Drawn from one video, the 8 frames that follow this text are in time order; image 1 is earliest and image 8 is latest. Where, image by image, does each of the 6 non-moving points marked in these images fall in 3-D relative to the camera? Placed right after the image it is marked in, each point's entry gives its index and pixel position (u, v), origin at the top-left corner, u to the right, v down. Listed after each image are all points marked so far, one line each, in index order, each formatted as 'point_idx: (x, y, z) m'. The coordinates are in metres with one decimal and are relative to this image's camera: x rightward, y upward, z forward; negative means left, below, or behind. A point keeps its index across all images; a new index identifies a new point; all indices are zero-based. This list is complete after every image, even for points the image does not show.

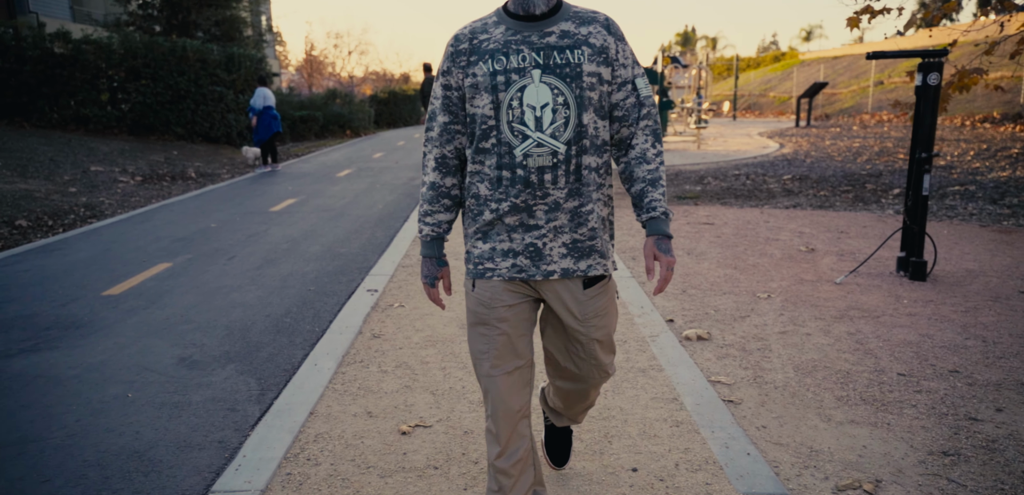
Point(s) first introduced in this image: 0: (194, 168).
0: (-6.7, +1.7, +12.4) m
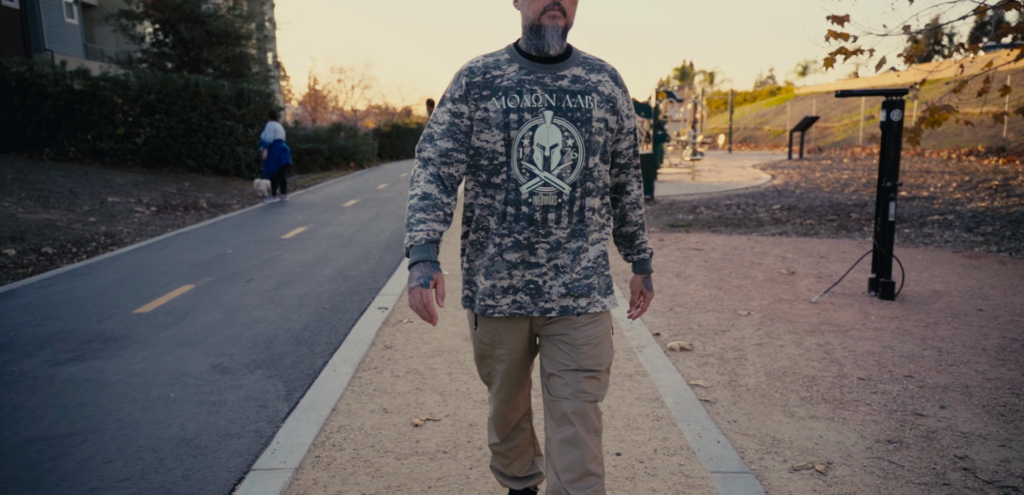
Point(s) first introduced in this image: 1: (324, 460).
0: (-6.7, +1.1, +12.9) m
1: (-0.9, -1.0, +2.8) m
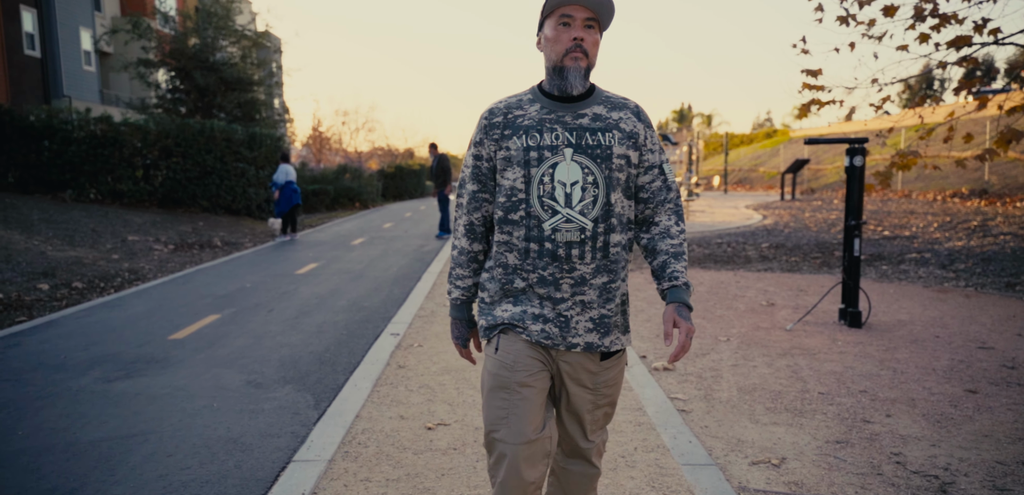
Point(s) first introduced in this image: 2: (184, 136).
0: (-6.7, +0.2, +13.5) m
1: (-0.9, -1.1, +3.2) m
2: (-9.2, +3.1, +16.6) m
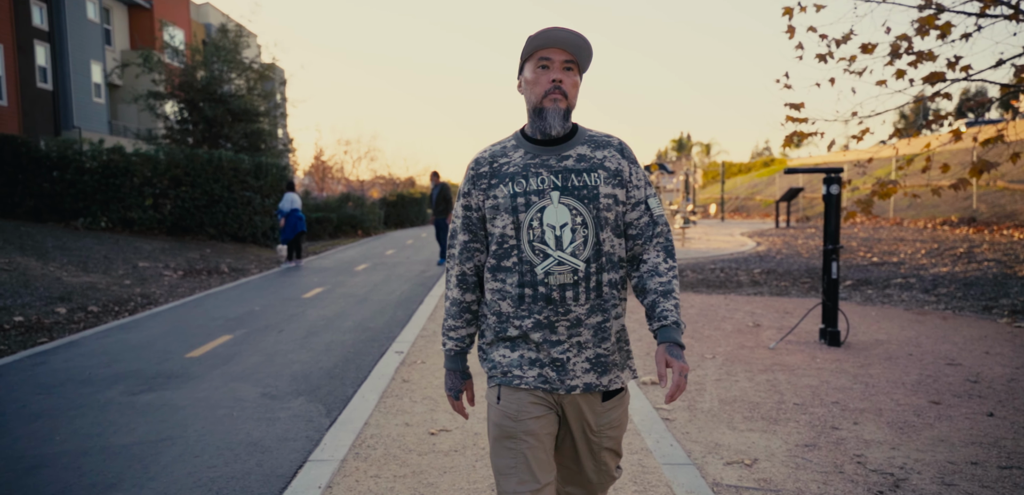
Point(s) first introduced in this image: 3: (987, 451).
0: (-6.7, -0.4, +13.9) m
1: (-0.9, -1.2, +3.5) m
2: (-9.2, +2.3, +17.1) m
3: (+3.0, -1.3, +3.7) m
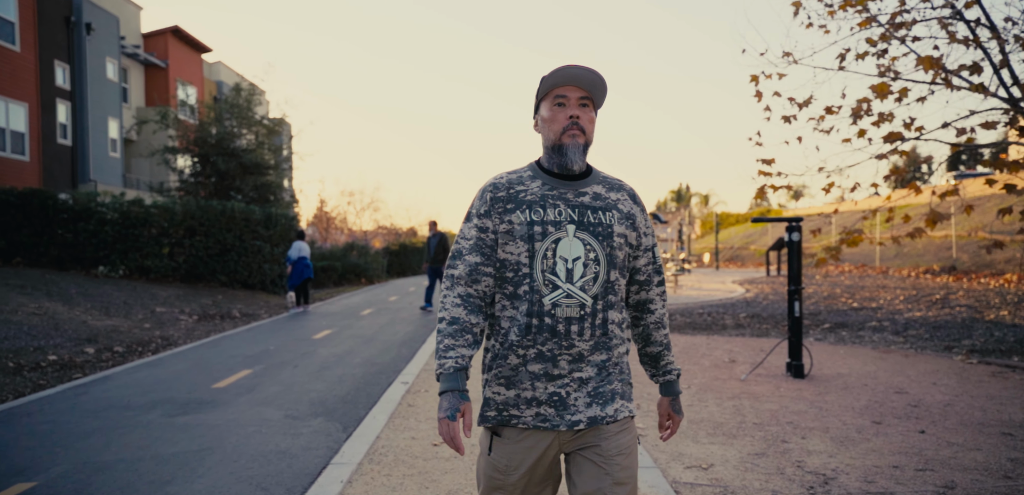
0: (-6.8, -1.5, +14.6) m
1: (-1.0, -1.5, +4.2) m
2: (-9.3, +0.9, +18.0) m
3: (+2.9, -1.5, +4.3) m
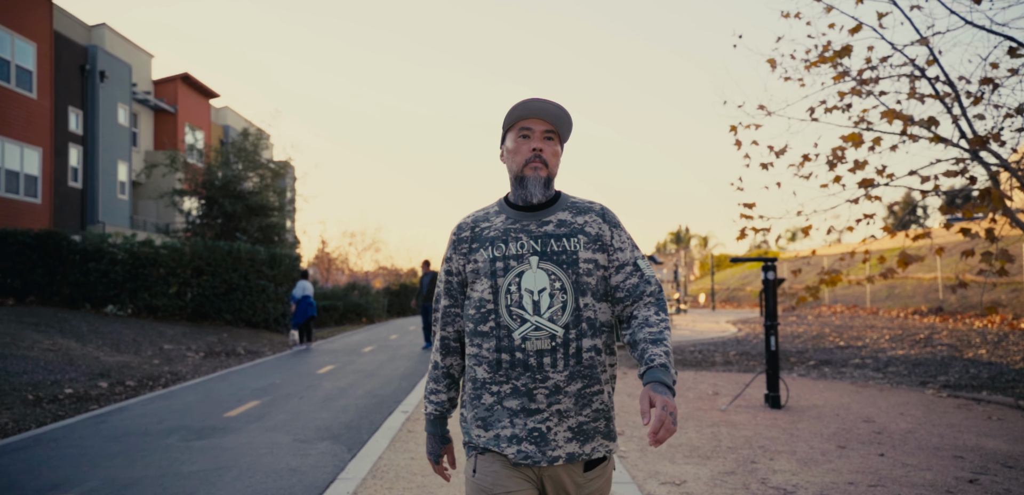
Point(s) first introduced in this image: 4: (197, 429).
0: (-6.9, -2.5, +14.9) m
1: (-1.0, -1.8, +4.6) m
2: (-9.4, -0.3, +18.6) m
3: (+2.8, -1.8, +4.7) m
4: (-3.4, -1.9, +6.4) m
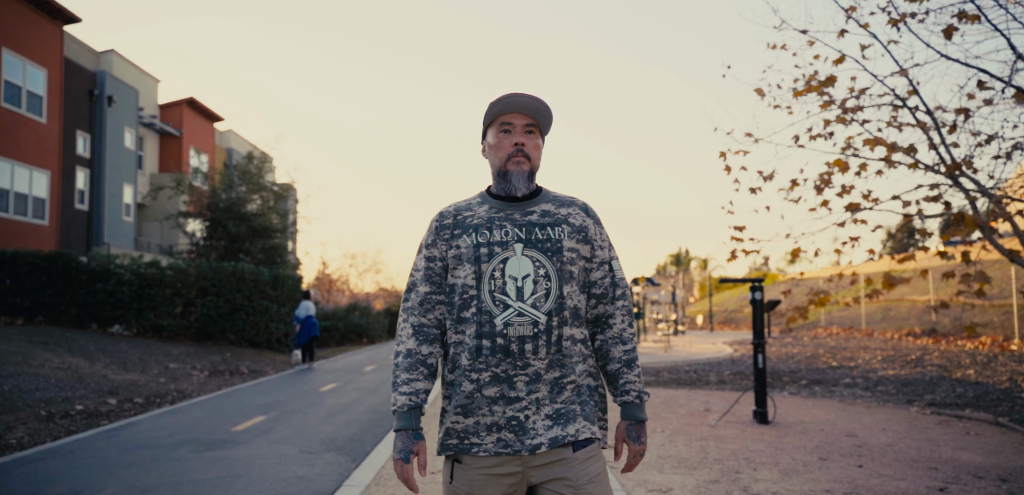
0: (-6.9, -3.0, +15.2) m
1: (-1.1, -1.9, +4.9) m
2: (-9.4, -1.0, +18.9) m
3: (+2.8, -2.0, +5.0) m
4: (-3.4, -2.2, +6.6) m
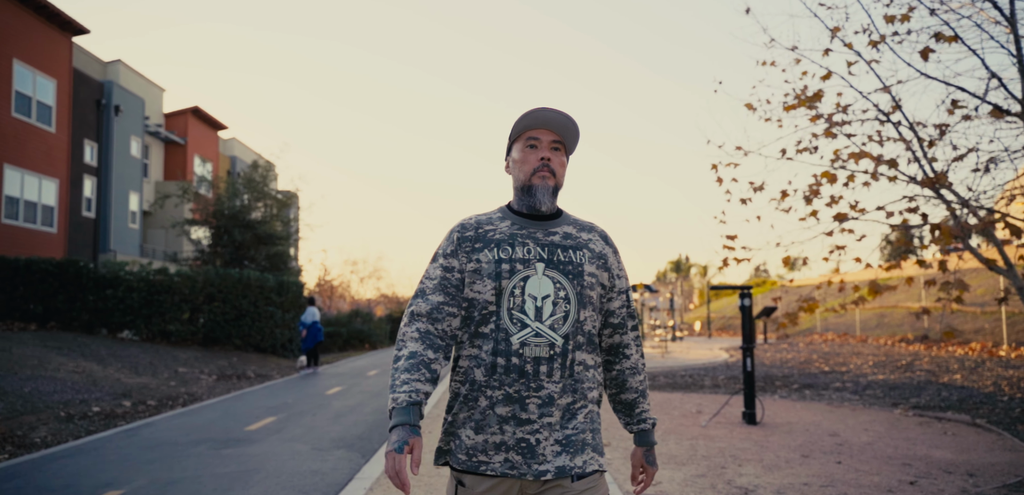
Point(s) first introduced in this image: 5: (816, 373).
0: (-6.9, -3.2, +15.6) m
1: (-1.1, -2.0, +5.2) m
2: (-9.4, -1.2, +19.3) m
3: (+2.8, -2.1, +5.4) m
4: (-3.4, -2.3, +7.0) m
5: (+7.4, -3.0, +14.2) m
